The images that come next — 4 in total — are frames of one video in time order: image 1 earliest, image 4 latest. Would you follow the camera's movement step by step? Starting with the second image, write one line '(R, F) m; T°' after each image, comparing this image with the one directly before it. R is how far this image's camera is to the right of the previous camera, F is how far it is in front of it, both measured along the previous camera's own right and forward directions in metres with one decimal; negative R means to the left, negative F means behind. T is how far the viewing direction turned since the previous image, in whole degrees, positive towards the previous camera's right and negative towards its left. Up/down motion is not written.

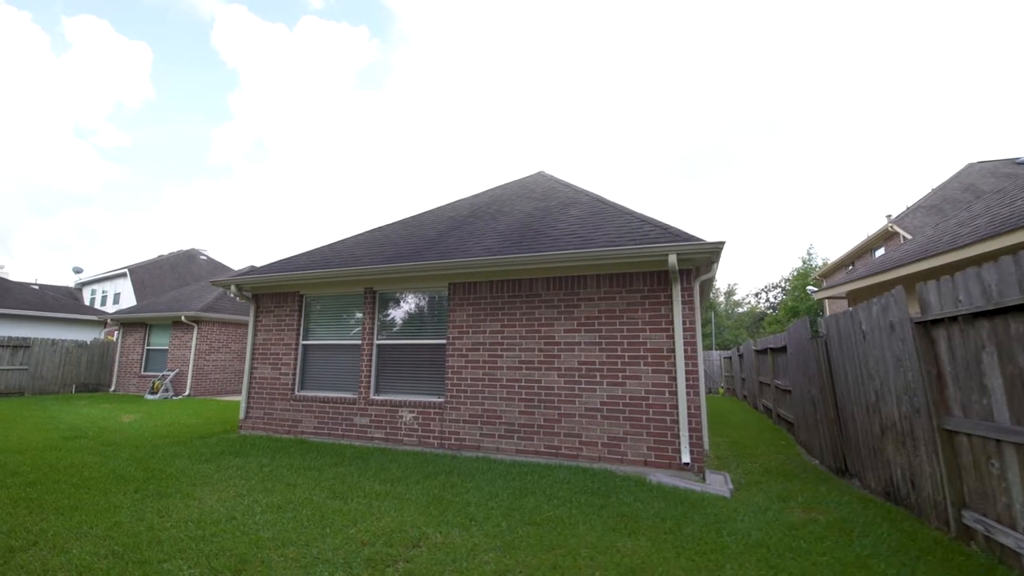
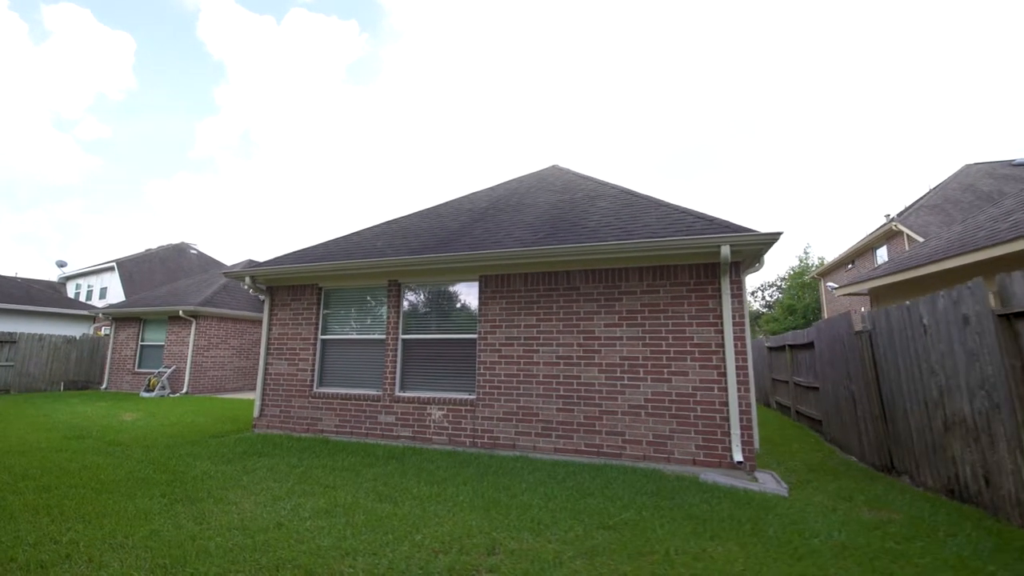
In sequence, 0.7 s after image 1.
(-0.6, +0.2) m; +1°
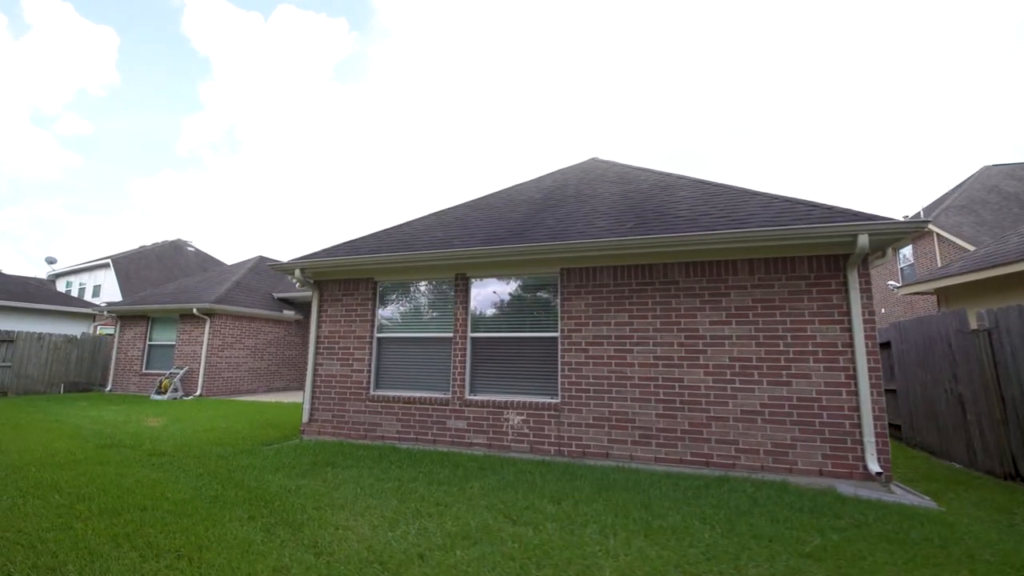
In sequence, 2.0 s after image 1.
(-1.2, +0.5) m; +1°
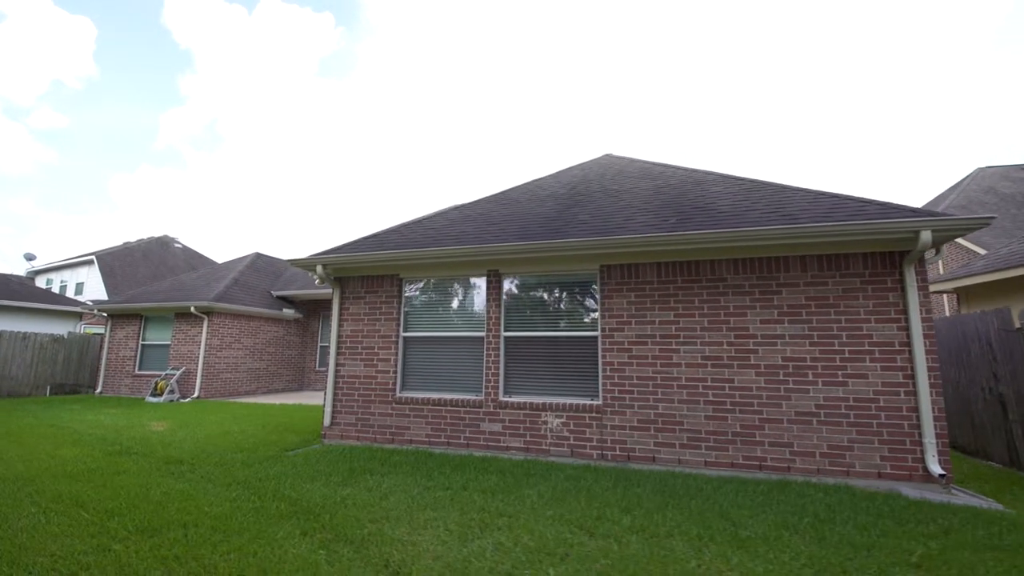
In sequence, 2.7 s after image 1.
(-0.6, +0.2) m; +2°
